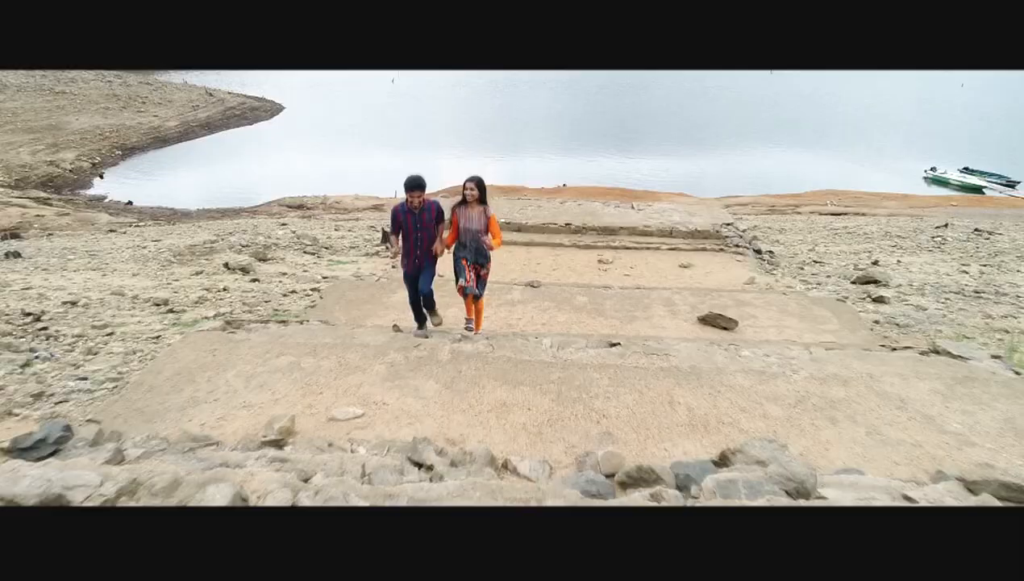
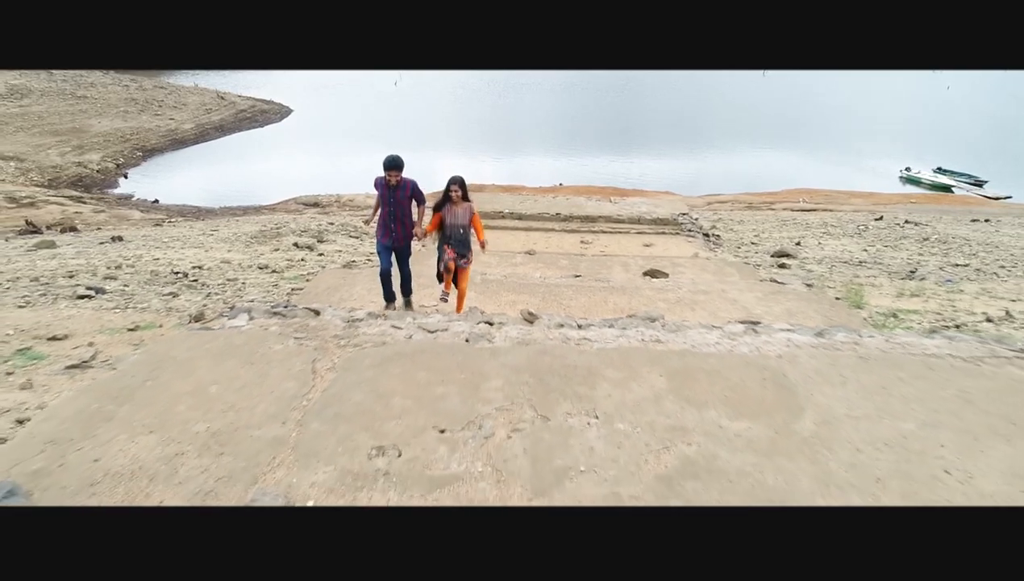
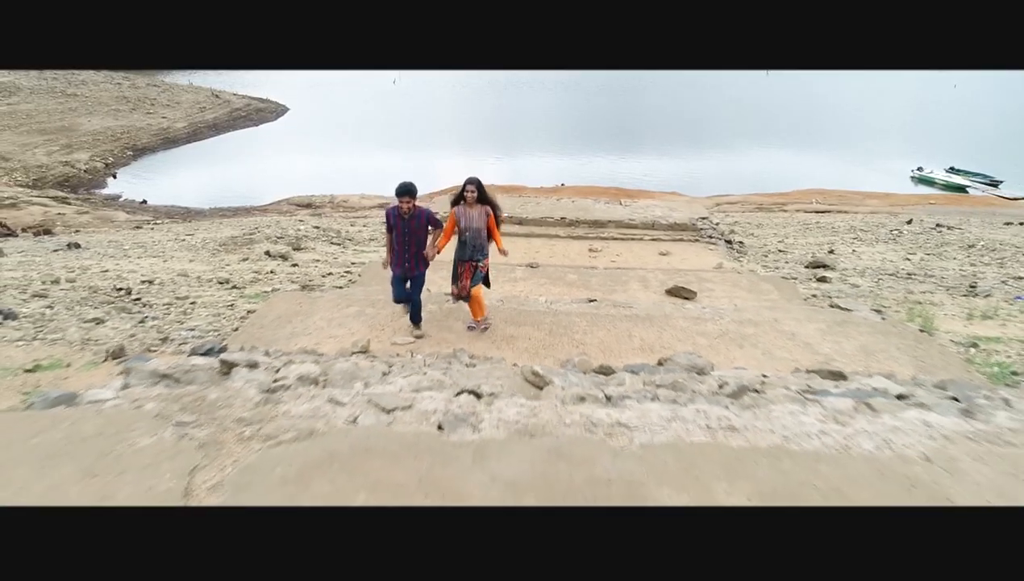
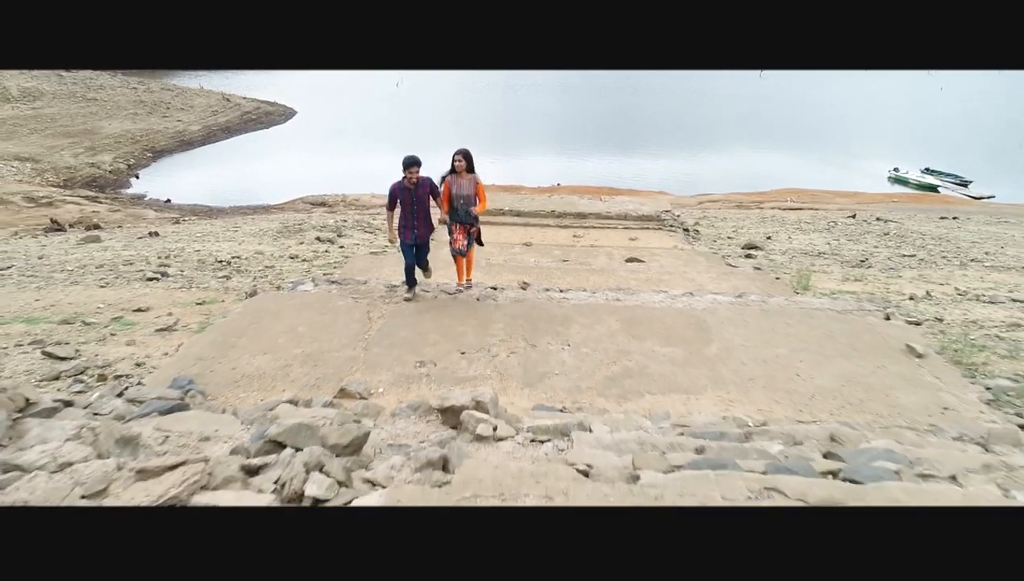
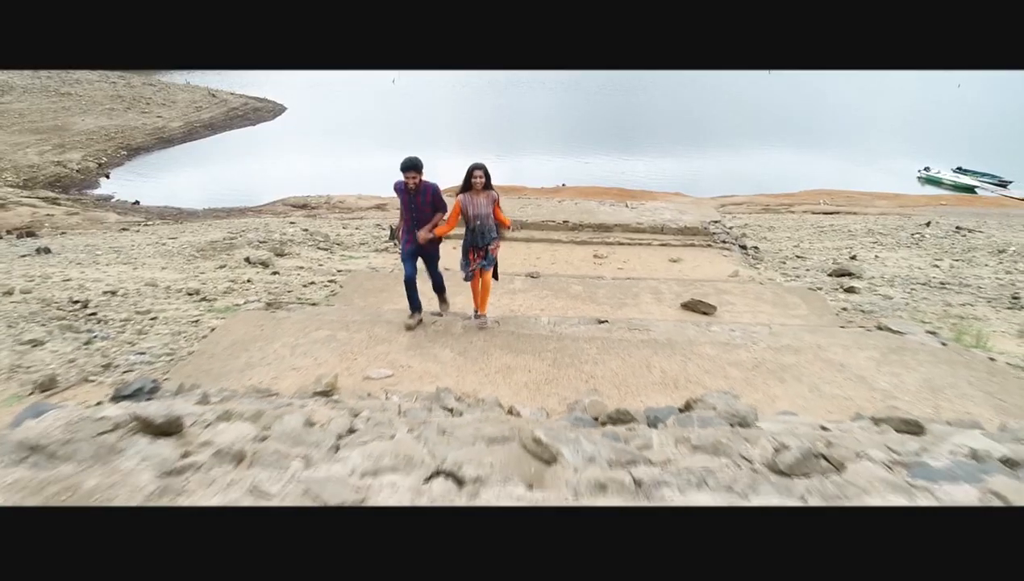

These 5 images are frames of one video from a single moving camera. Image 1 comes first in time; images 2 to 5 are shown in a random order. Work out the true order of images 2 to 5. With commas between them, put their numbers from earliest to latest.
5, 3, 2, 4
